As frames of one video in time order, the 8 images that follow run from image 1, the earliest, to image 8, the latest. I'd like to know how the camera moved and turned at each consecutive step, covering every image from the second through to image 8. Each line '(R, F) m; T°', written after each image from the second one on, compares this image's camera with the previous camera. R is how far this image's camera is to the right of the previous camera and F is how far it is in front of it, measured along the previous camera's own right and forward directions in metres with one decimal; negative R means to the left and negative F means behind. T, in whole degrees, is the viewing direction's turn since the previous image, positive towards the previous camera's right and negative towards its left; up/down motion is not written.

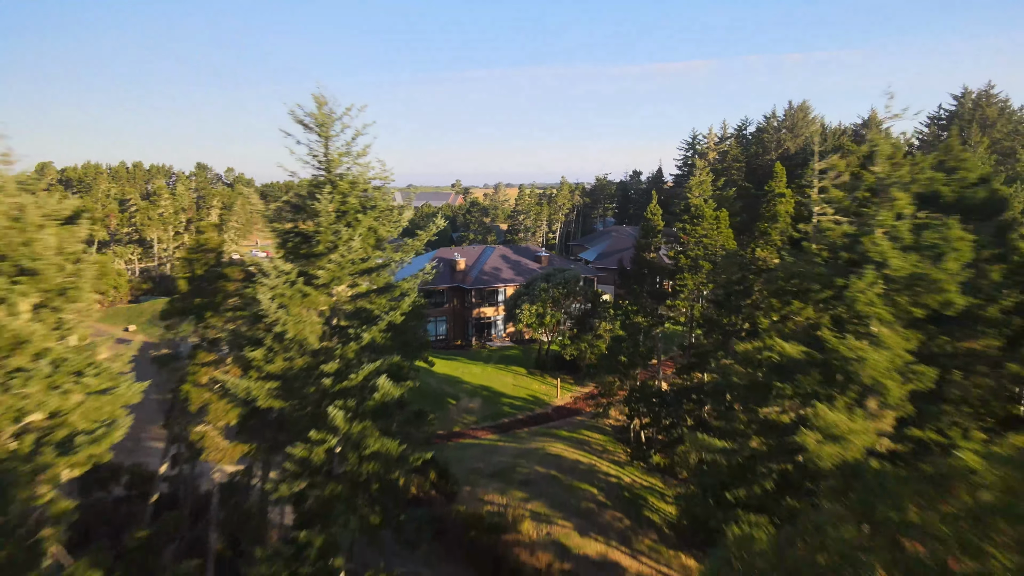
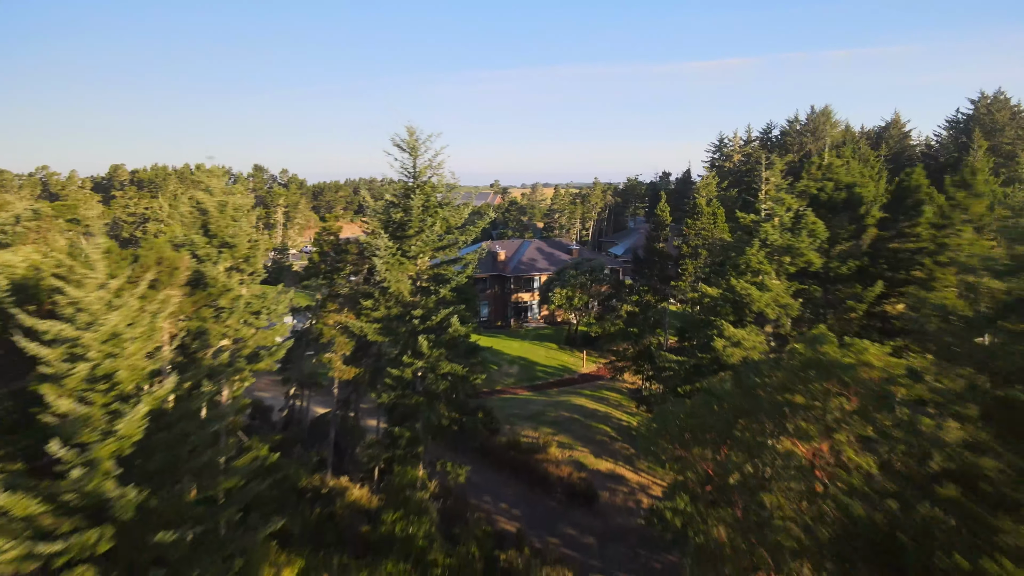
(+0.1, -4.5) m; -3°
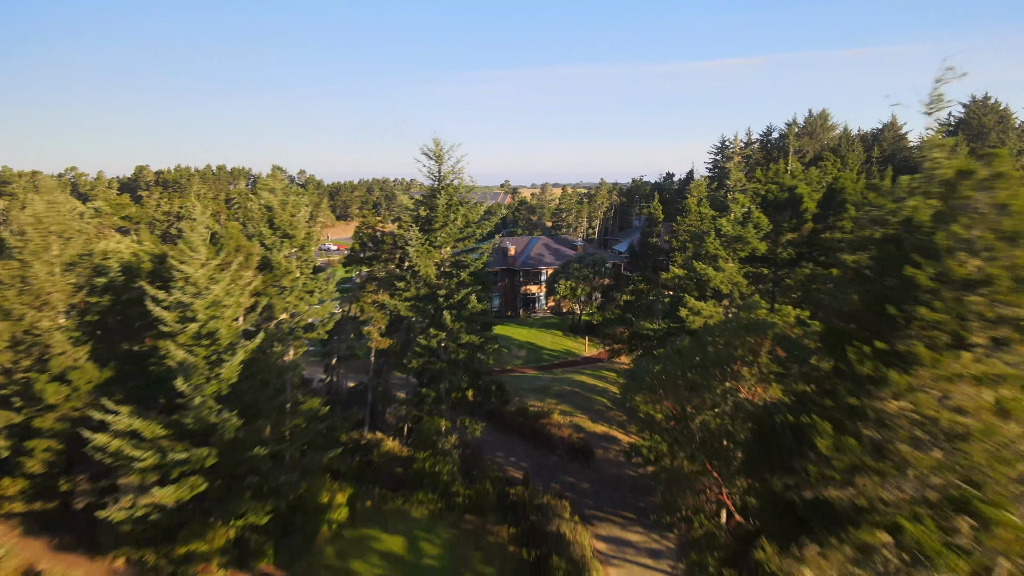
(0.0, -3.0) m; -1°
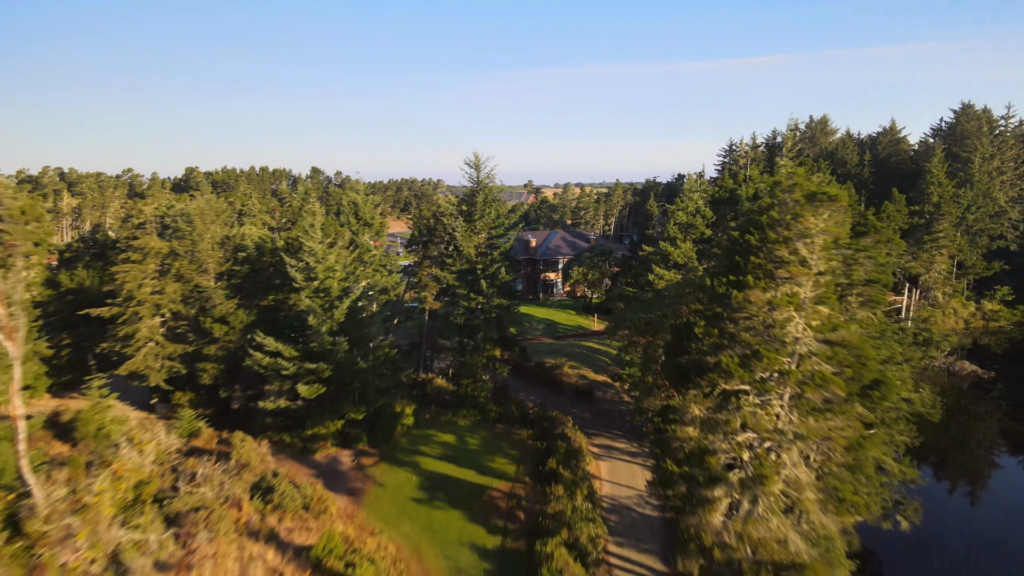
(+0.1, -6.0) m; -2°
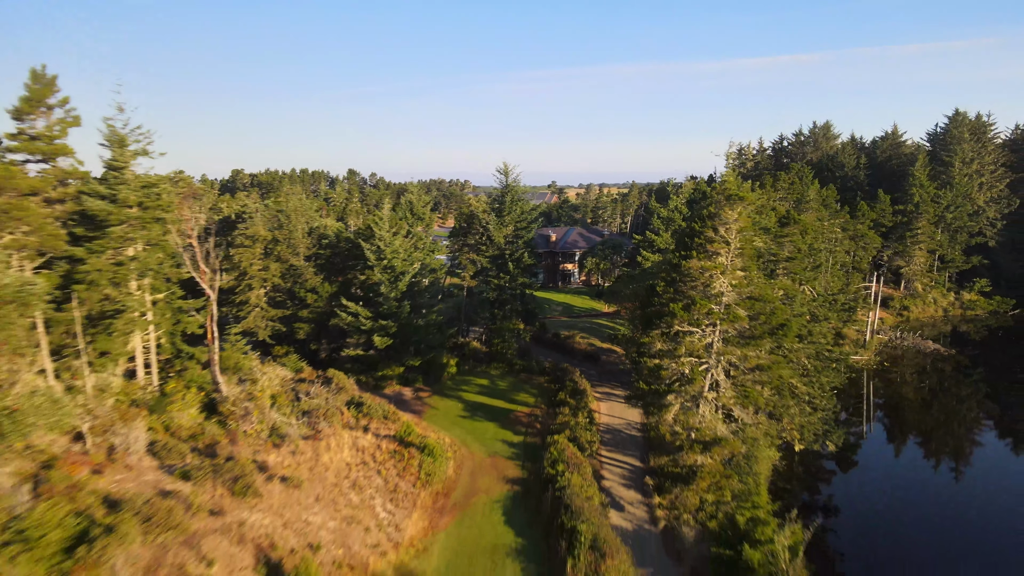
(+0.1, -6.1) m; -2°
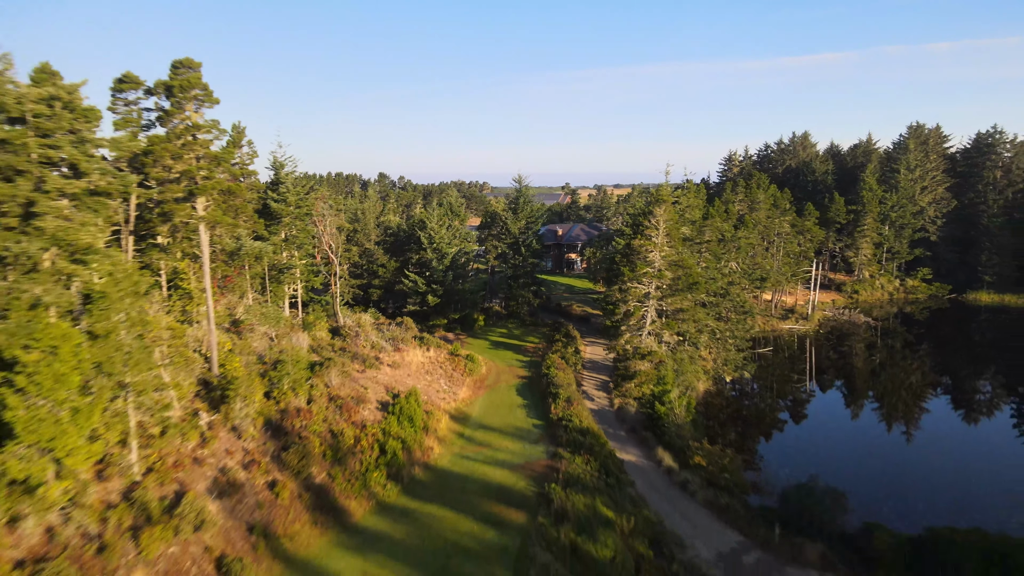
(+0.2, -10.6) m; -1°
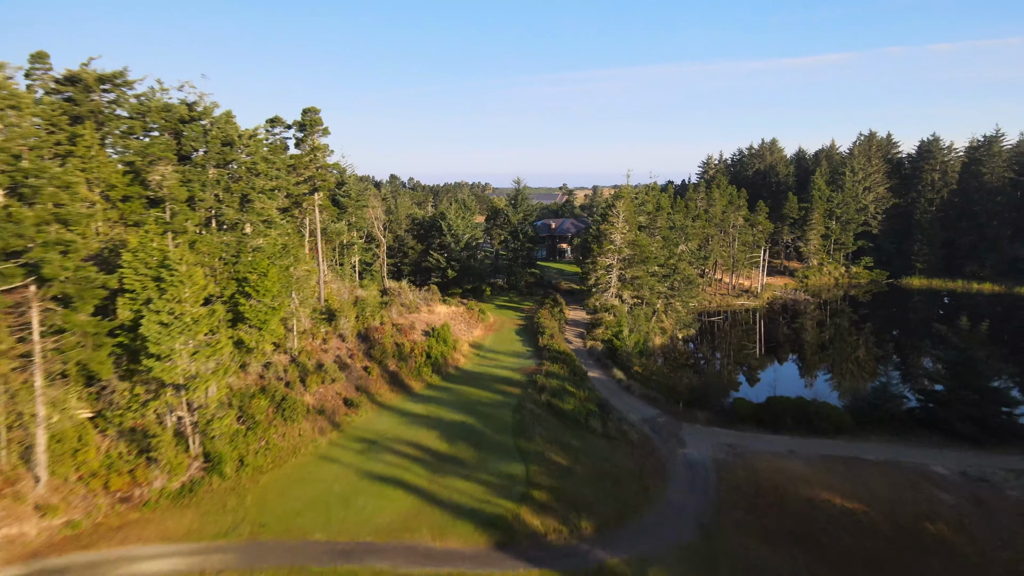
(0.0, -10.4) m; 0°
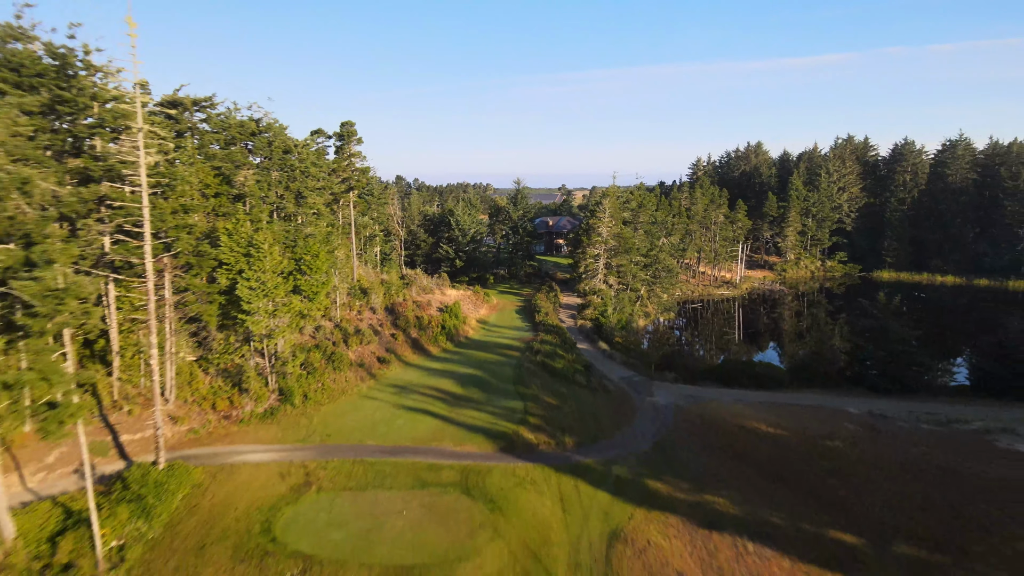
(0.0, -5.9) m; 0°
